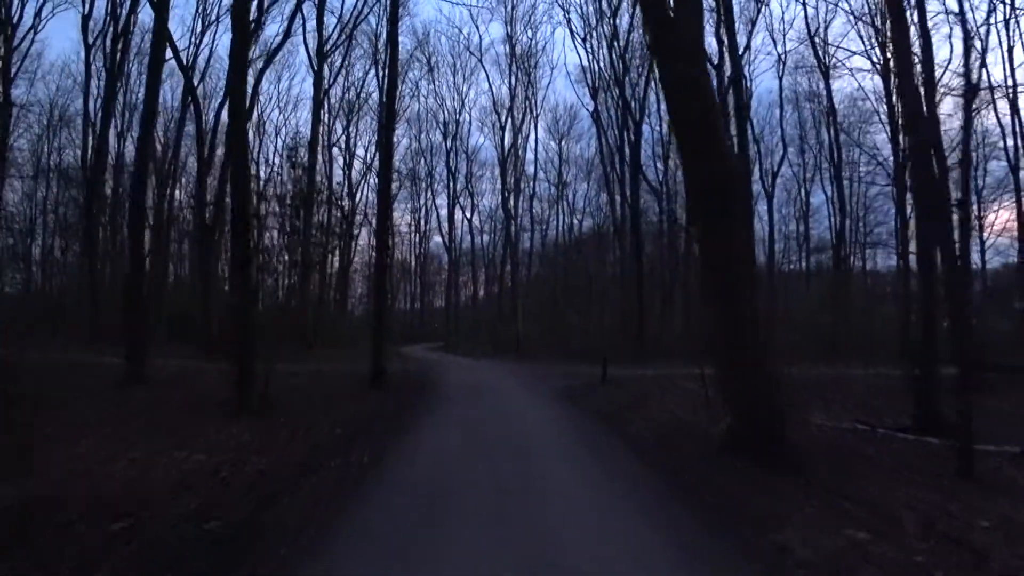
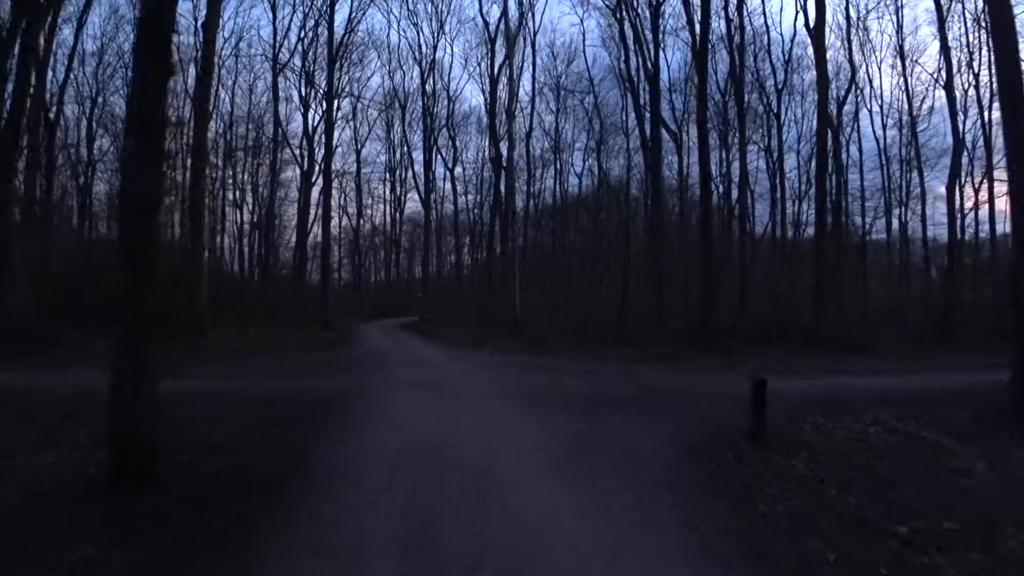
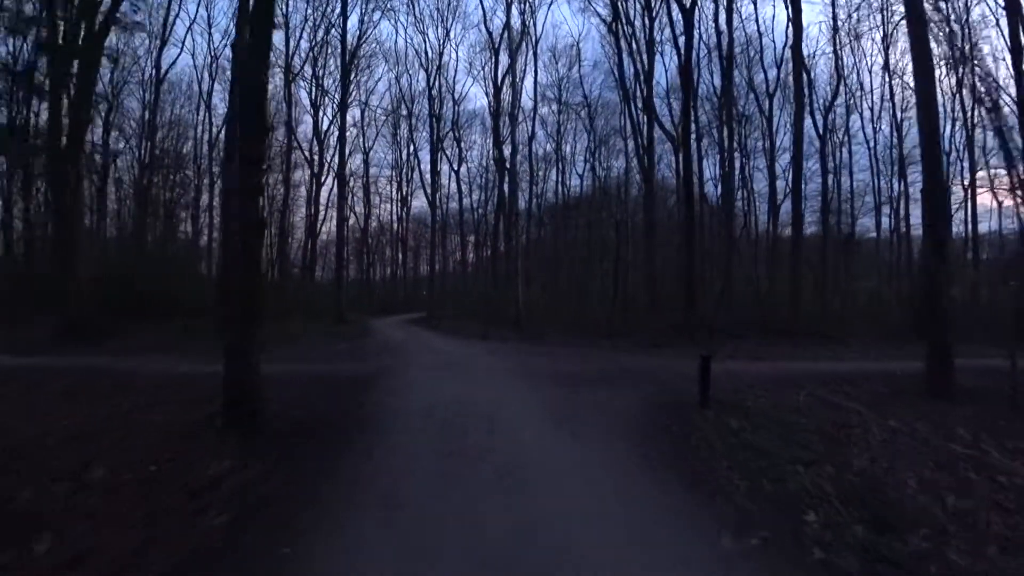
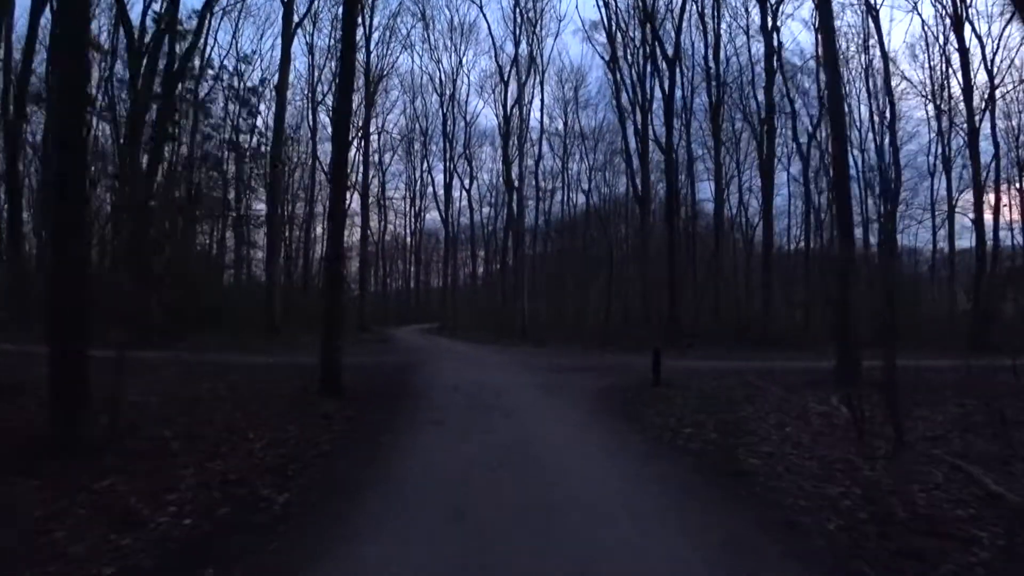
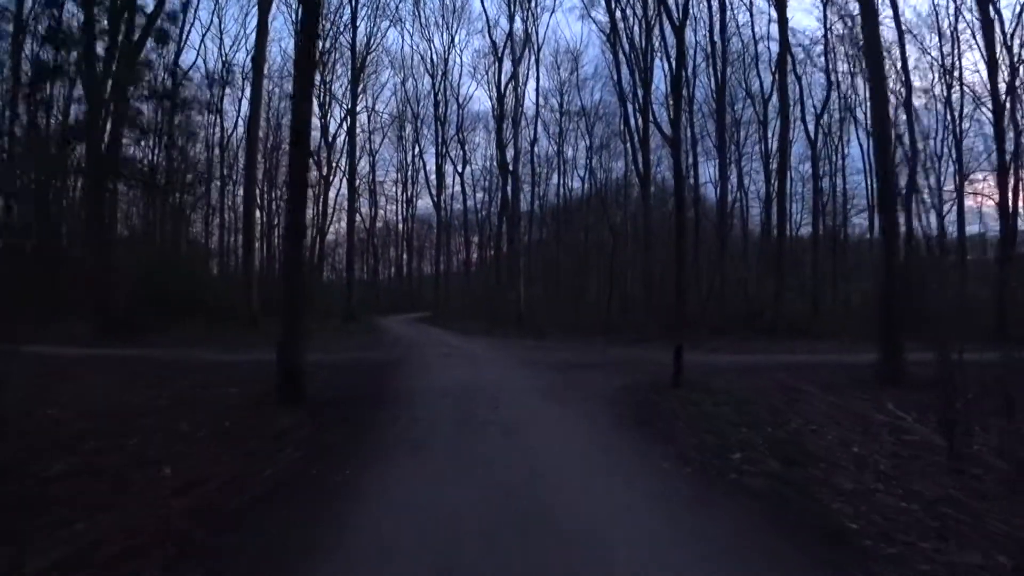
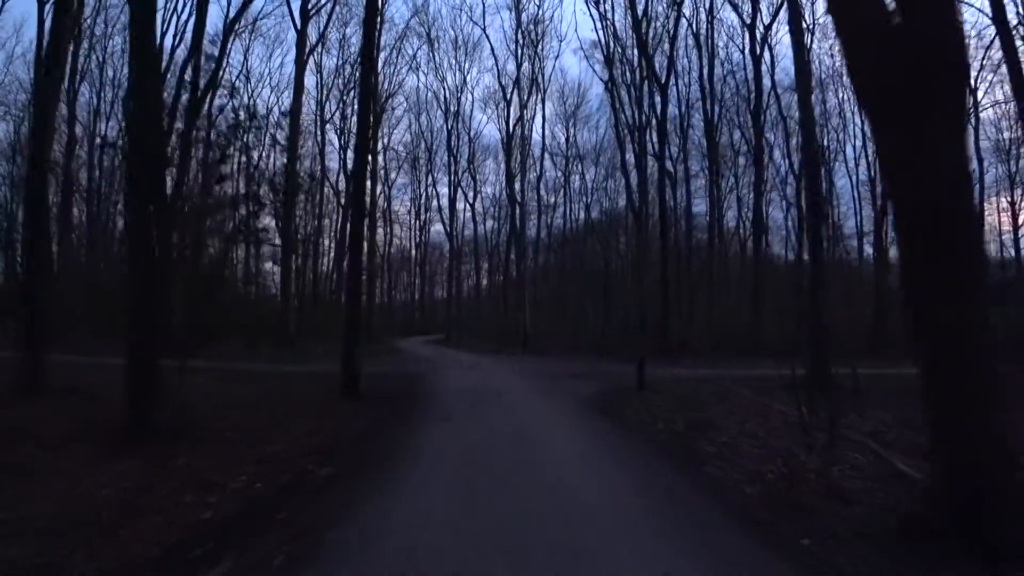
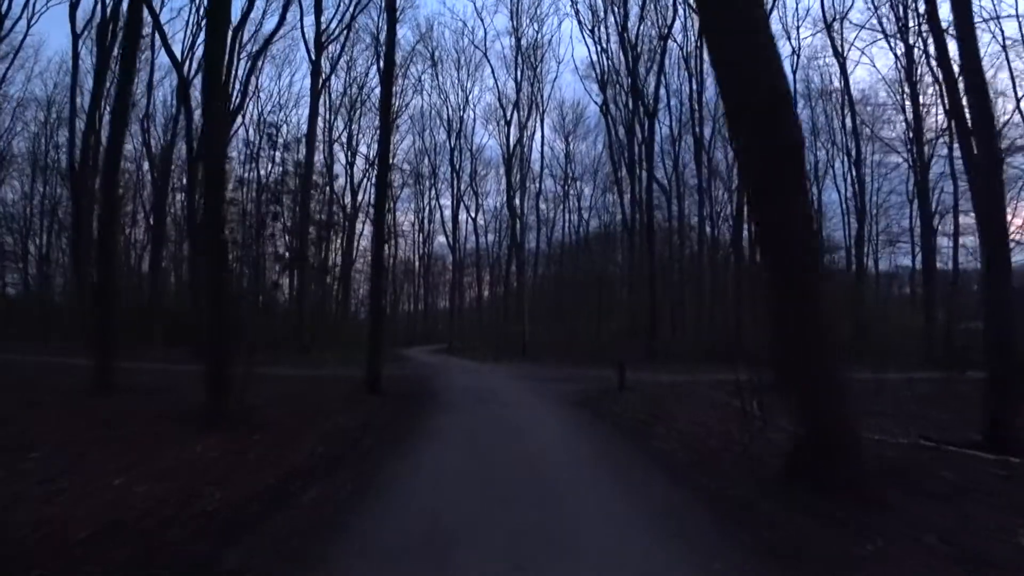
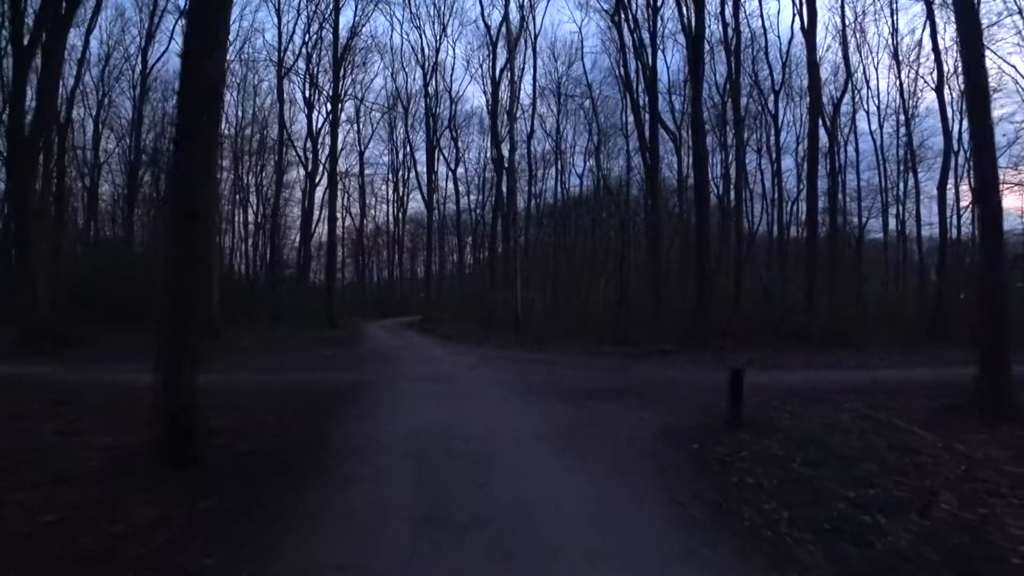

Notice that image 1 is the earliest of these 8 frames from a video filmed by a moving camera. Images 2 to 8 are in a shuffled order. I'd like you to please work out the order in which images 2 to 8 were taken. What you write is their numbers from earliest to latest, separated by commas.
7, 6, 4, 5, 3, 8, 2
